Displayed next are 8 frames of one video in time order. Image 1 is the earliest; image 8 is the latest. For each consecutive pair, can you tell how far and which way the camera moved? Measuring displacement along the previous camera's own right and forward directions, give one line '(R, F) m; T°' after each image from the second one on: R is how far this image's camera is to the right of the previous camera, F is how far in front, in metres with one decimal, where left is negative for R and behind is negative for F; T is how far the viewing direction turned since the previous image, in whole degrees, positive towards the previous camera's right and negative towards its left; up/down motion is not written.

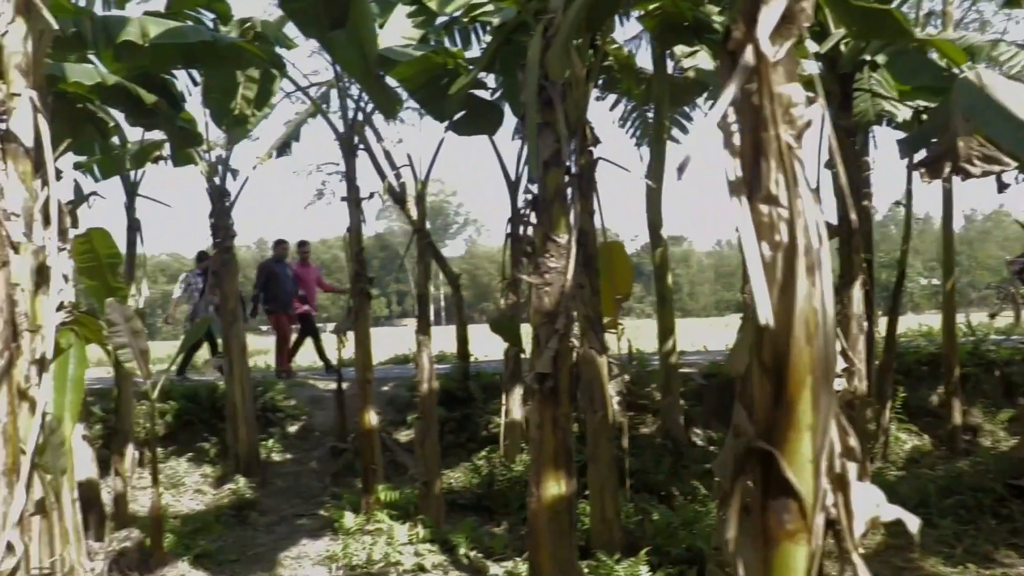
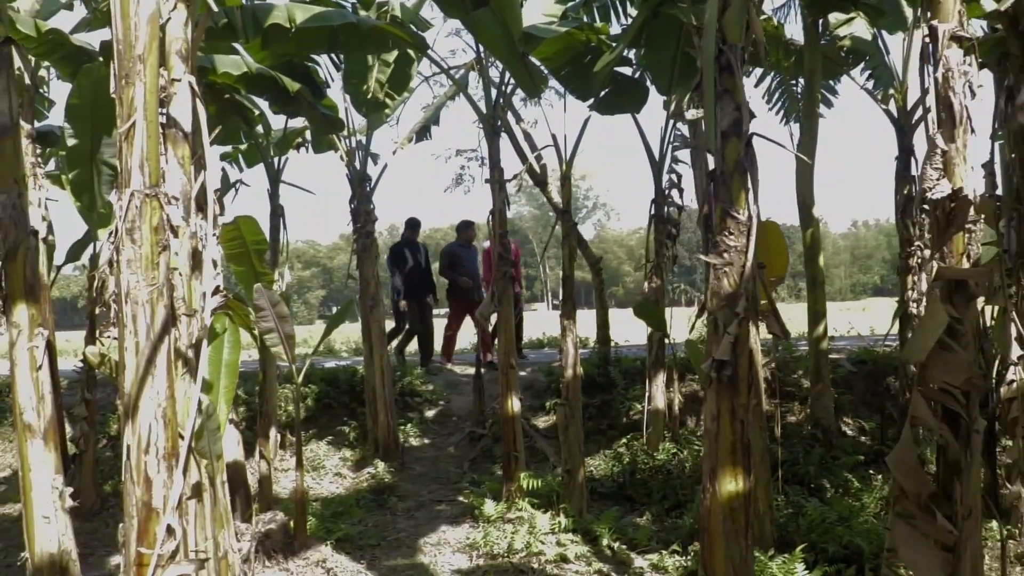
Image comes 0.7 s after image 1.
(-0.1, +0.2) m; -7°
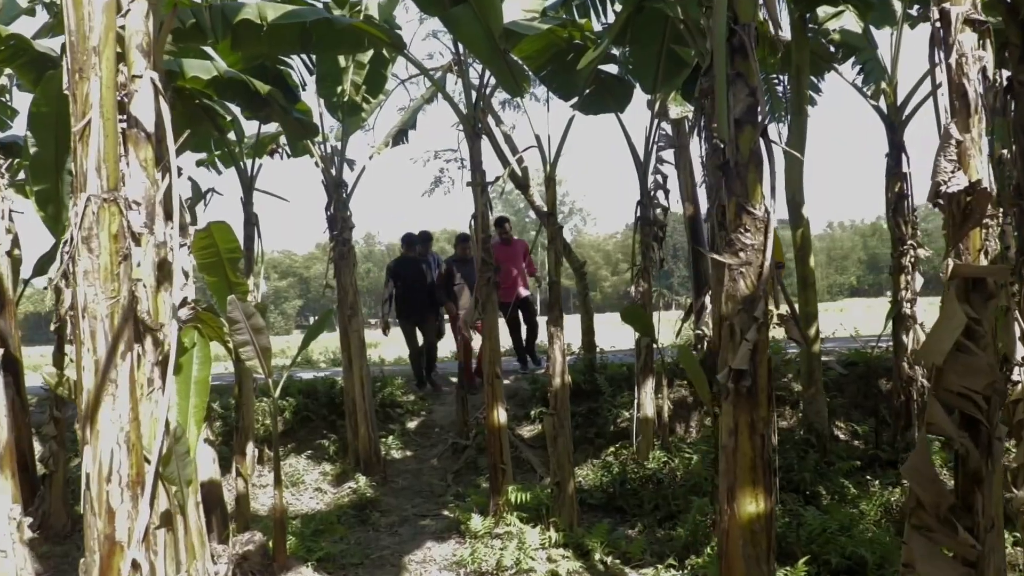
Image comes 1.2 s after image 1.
(0.0, +0.2) m; +1°
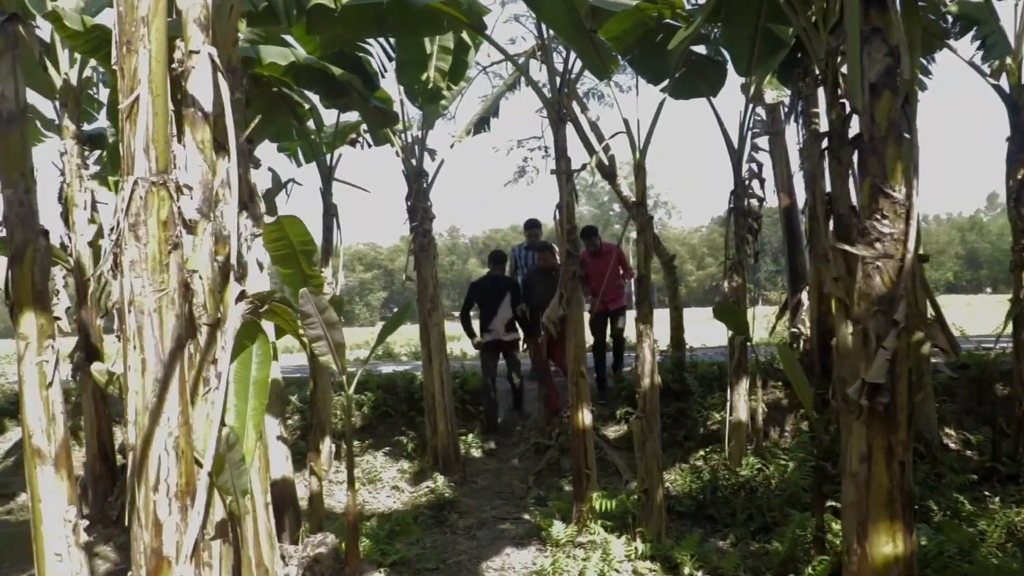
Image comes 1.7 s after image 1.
(0.0, +0.3) m; -5°
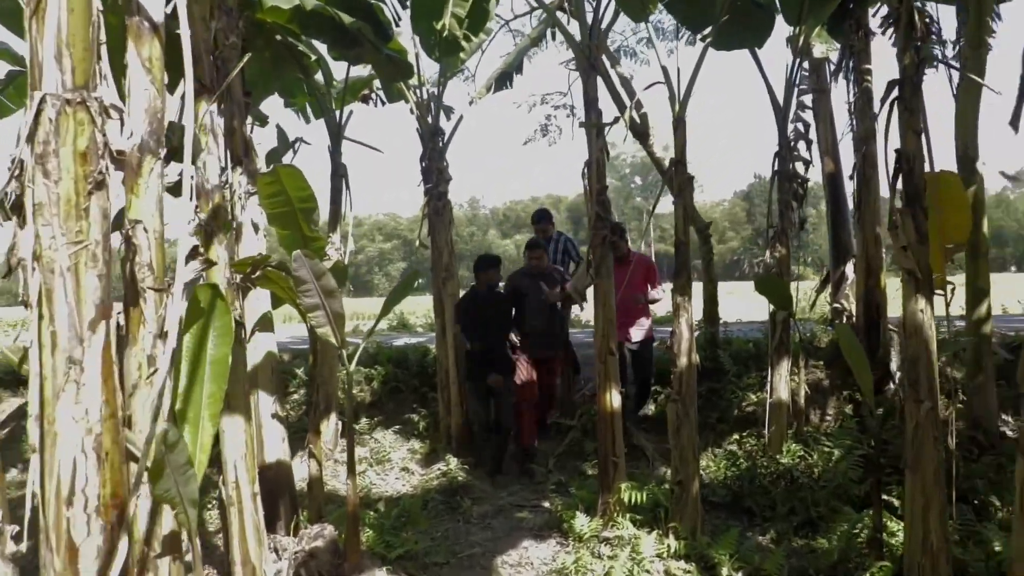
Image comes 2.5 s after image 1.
(0.0, +0.6) m; -1°
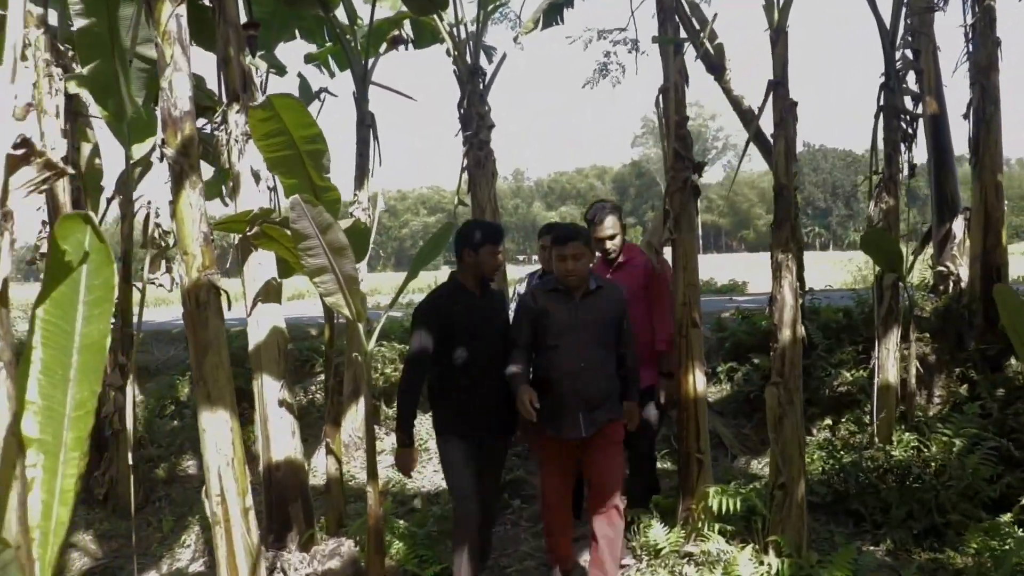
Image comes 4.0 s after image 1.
(-0.1, +1.0) m; -2°
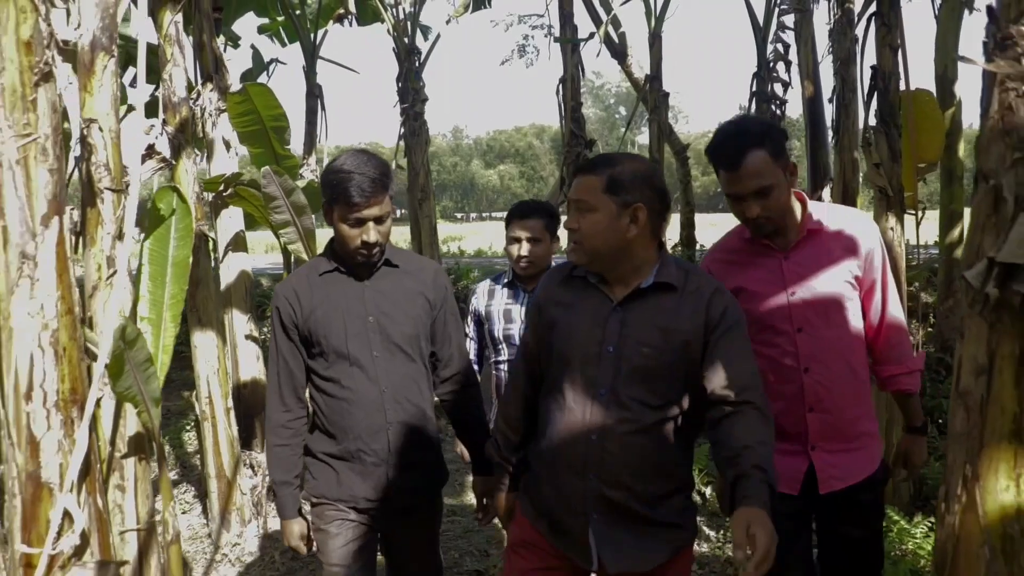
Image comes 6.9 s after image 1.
(+0.1, -1.0) m; +3°
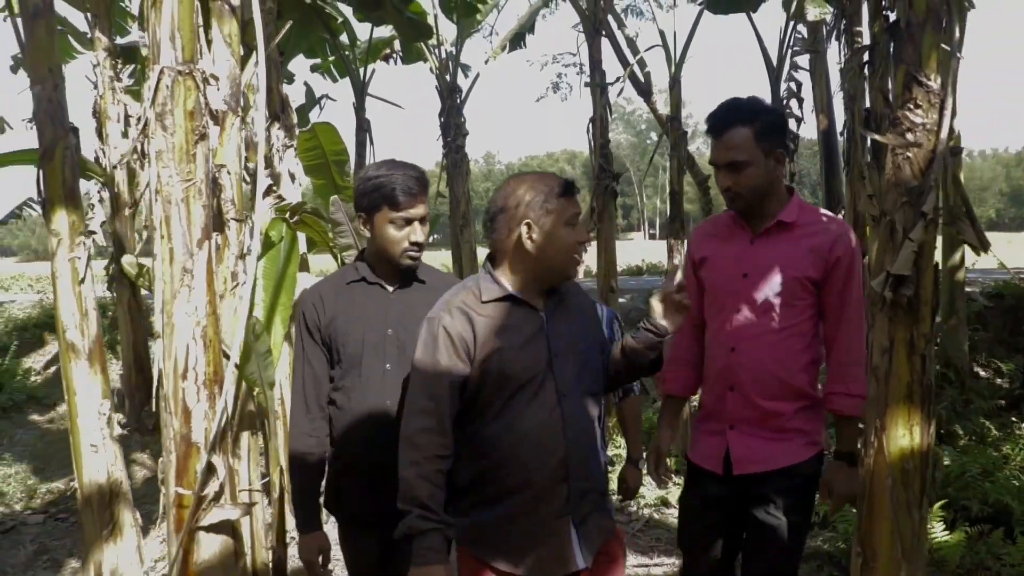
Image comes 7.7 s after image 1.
(0.0, -0.6) m; -2°
